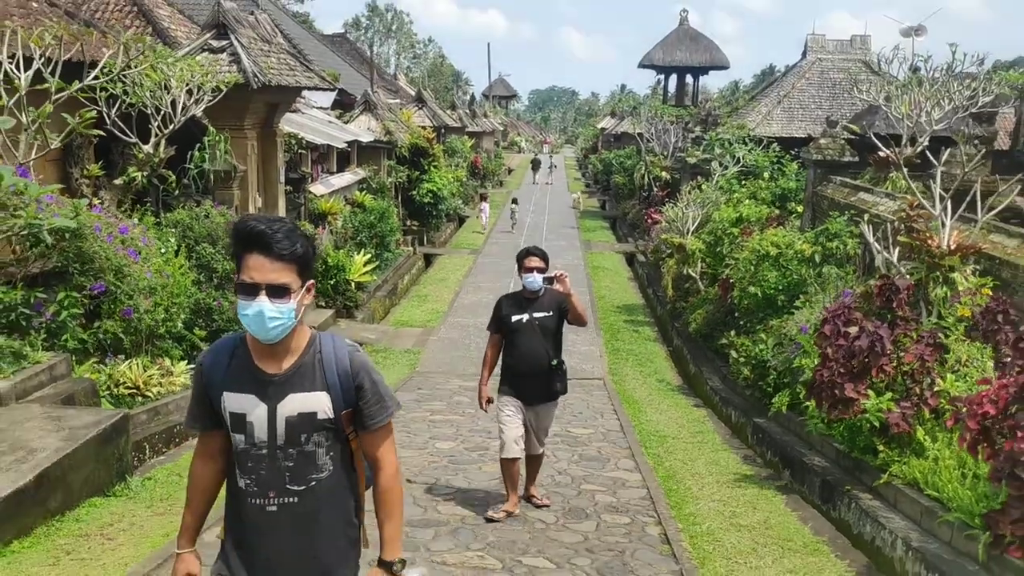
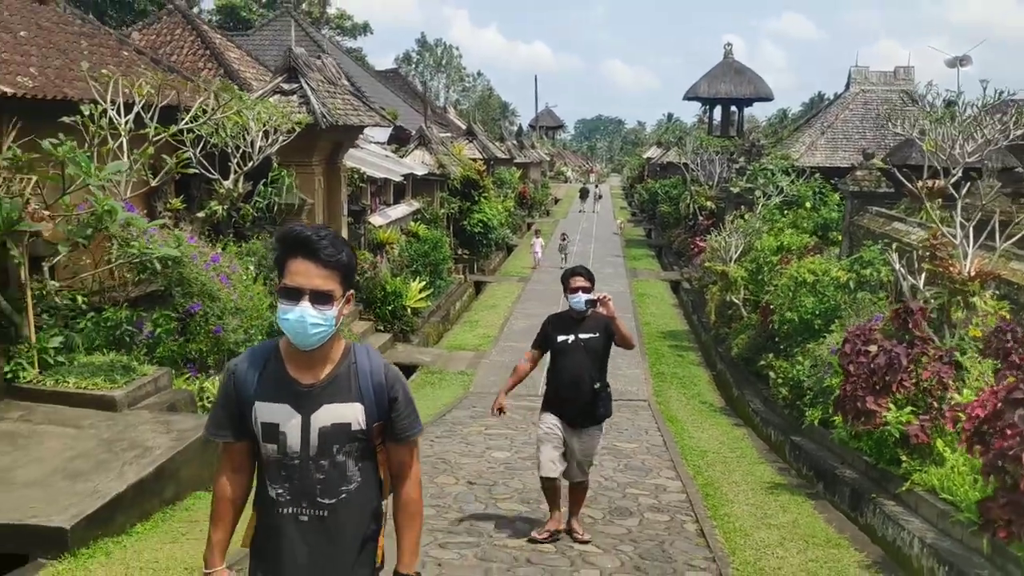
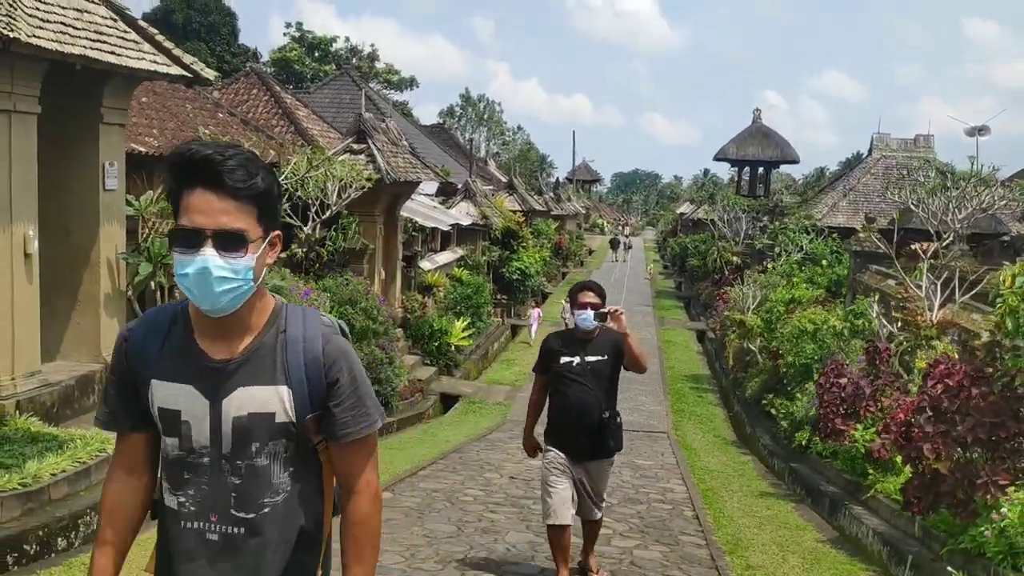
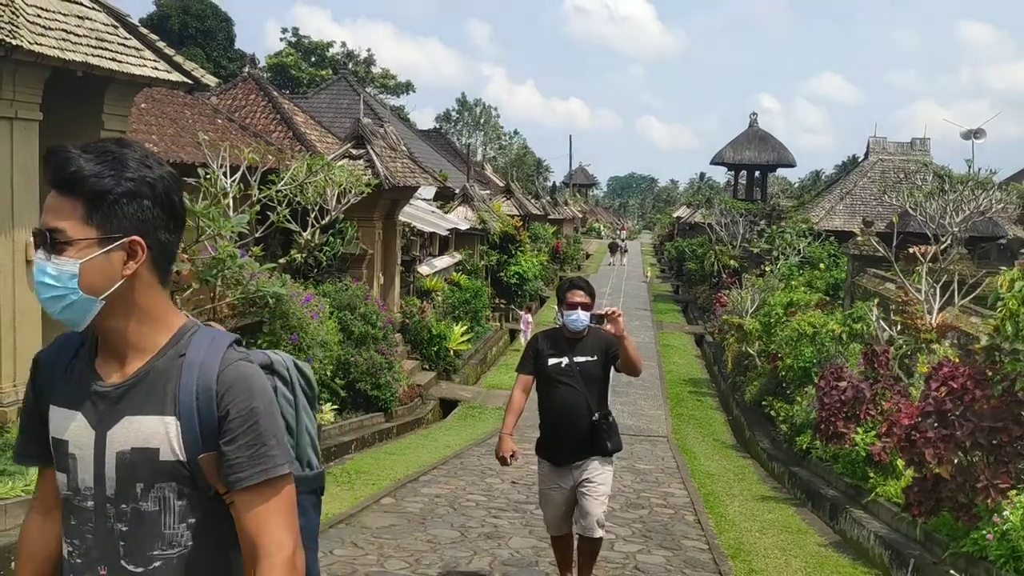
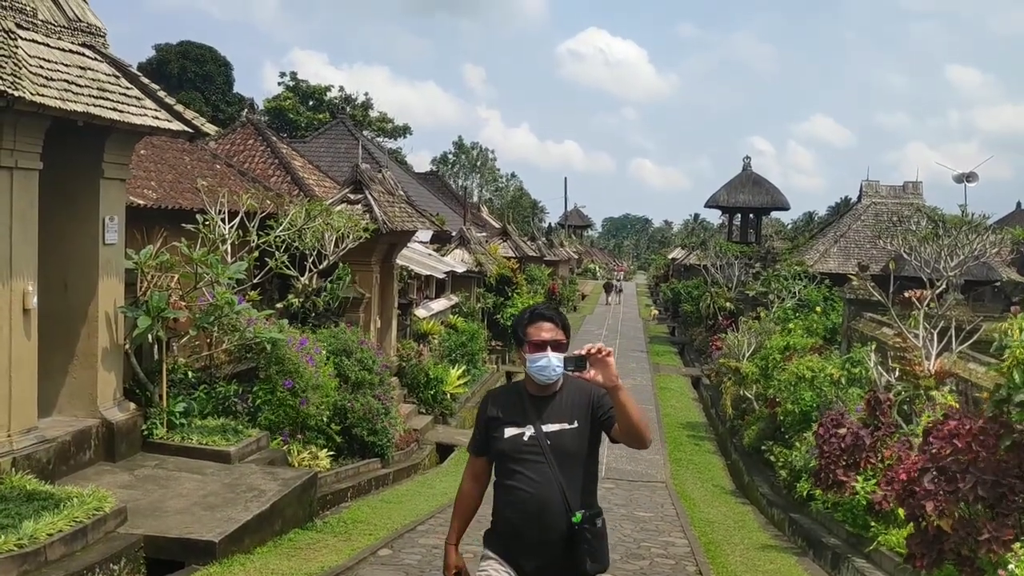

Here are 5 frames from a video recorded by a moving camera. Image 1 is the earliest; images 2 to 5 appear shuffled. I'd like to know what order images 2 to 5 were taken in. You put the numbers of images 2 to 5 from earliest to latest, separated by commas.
2, 3, 4, 5
